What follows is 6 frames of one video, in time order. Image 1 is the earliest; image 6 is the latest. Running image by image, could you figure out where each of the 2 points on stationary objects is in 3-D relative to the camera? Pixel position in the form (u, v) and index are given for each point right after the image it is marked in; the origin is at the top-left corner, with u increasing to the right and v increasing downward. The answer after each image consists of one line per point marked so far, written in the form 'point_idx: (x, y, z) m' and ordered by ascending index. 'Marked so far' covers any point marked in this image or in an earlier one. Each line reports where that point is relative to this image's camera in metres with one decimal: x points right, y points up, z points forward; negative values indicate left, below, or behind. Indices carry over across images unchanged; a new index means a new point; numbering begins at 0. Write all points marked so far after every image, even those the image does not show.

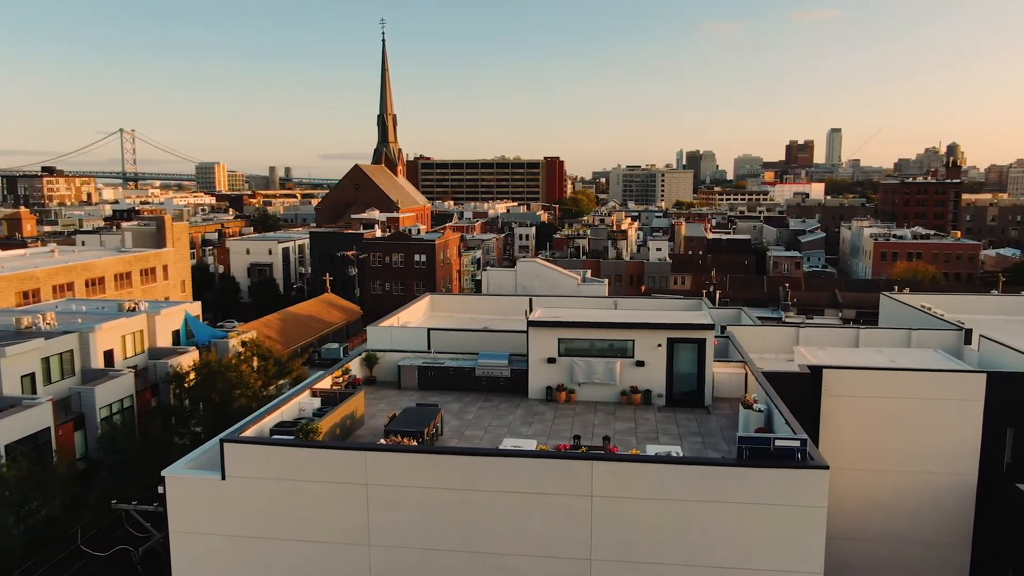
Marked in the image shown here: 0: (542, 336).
0: (+0.5, -0.9, +14.3) m
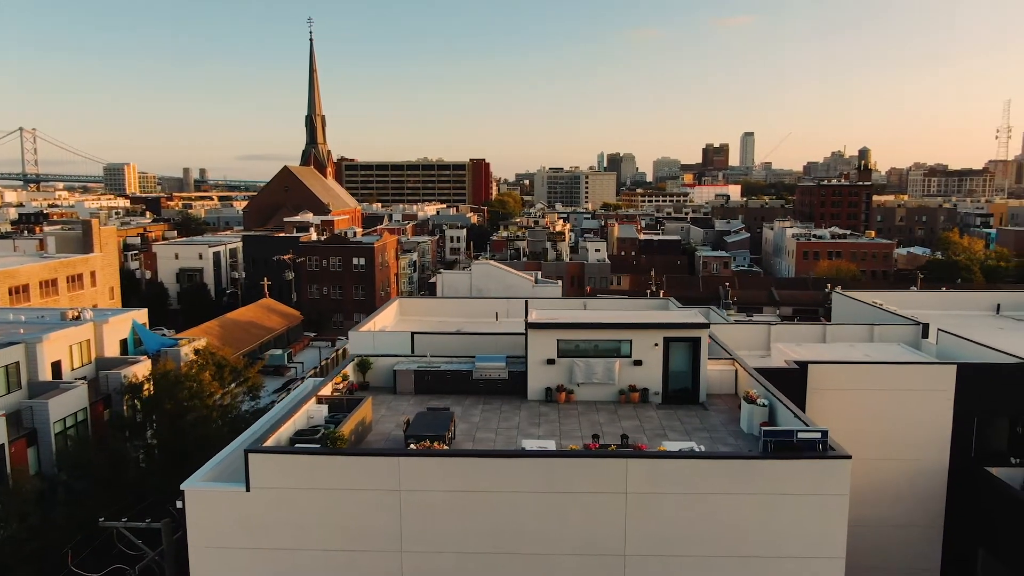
0: (+0.5, -0.9, +14.5) m
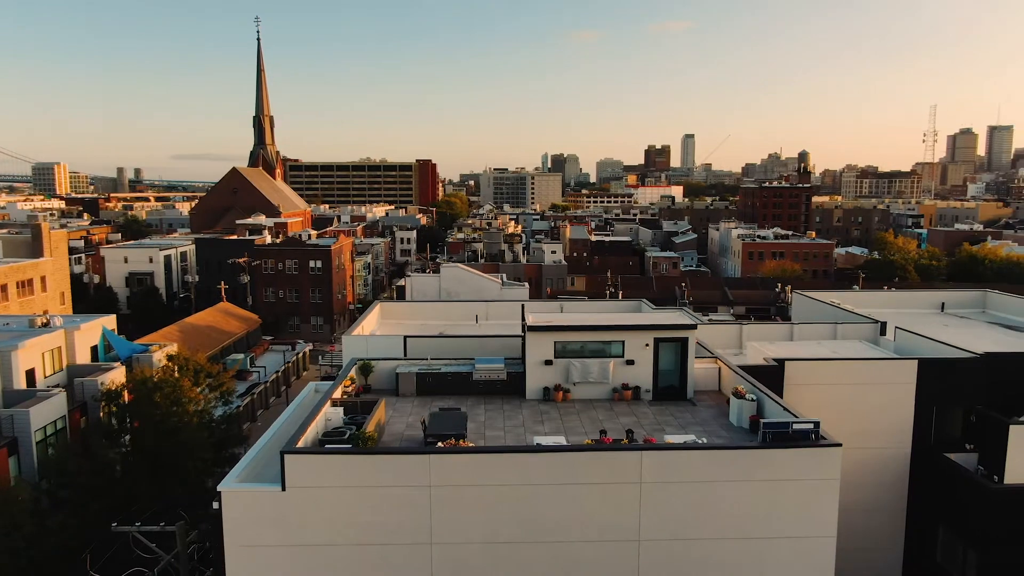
0: (+0.5, -1.0, +15.2) m
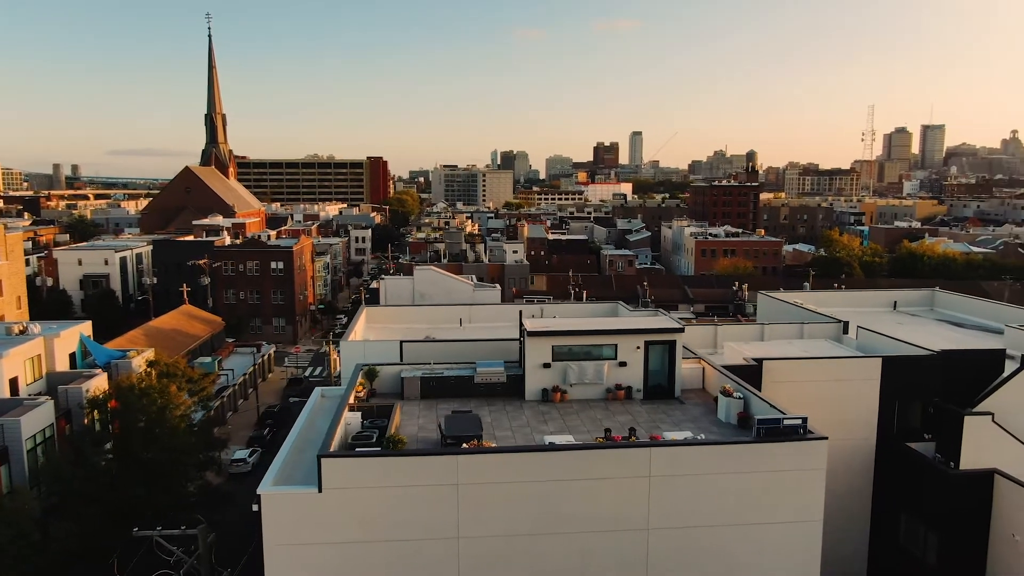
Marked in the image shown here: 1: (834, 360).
0: (+0.5, -1.2, +16.2) m
1: (+7.3, -1.6, +17.6) m
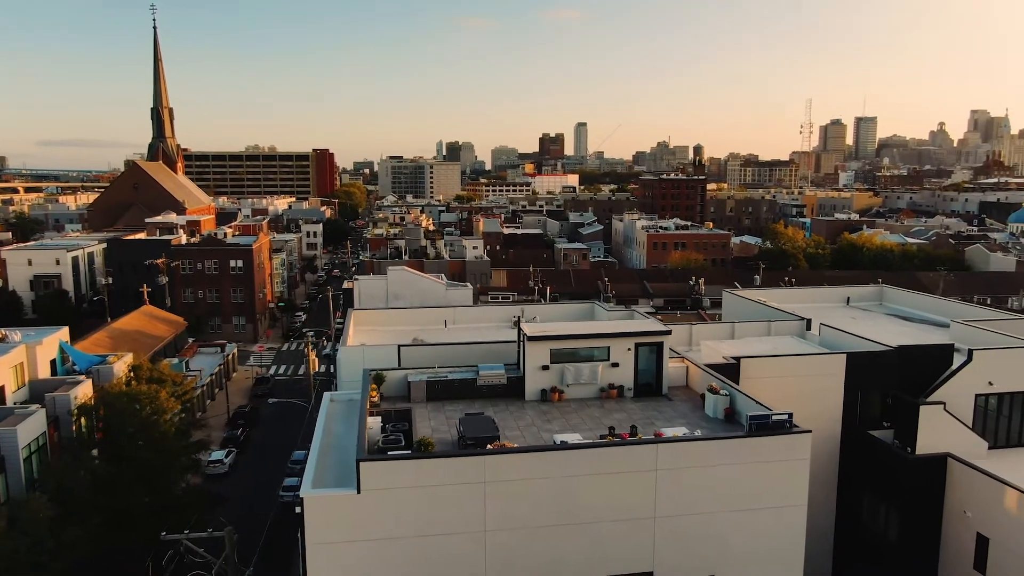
0: (+0.6, -1.4, +17.3) m
1: (+7.2, -1.7, +19.1) m
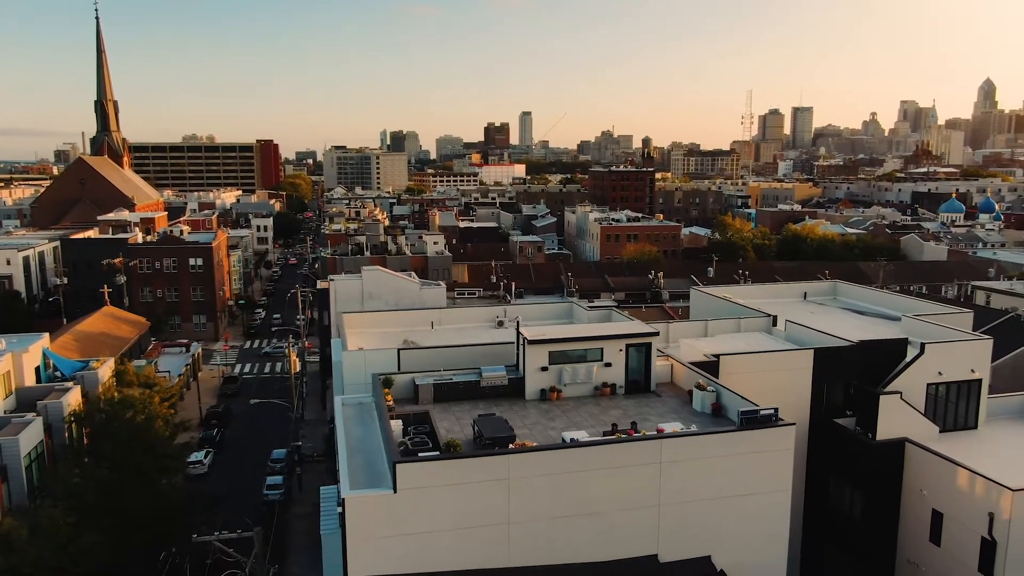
0: (+0.6, -1.5, +18.5) m
1: (+7.1, -1.8, +20.8) m
